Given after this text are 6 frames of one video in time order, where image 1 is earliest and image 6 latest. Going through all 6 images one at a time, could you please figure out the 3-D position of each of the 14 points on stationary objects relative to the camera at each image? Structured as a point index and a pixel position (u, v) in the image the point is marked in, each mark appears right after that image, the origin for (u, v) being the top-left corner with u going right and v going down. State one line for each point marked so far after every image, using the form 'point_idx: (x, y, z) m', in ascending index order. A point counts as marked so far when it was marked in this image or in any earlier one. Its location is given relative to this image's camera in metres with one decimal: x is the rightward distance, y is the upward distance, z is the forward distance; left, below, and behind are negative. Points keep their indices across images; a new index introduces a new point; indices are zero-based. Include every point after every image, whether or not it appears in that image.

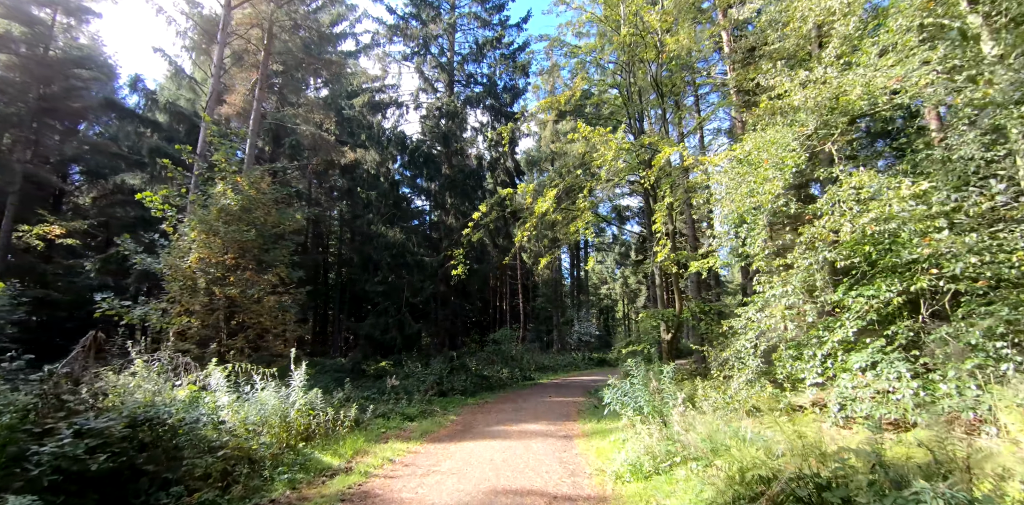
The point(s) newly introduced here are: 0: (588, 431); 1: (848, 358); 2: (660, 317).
0: (+1.2, -2.7, +7.4) m
1: (+4.2, -1.3, +6.1) m
2: (+3.6, -1.6, +11.9) m
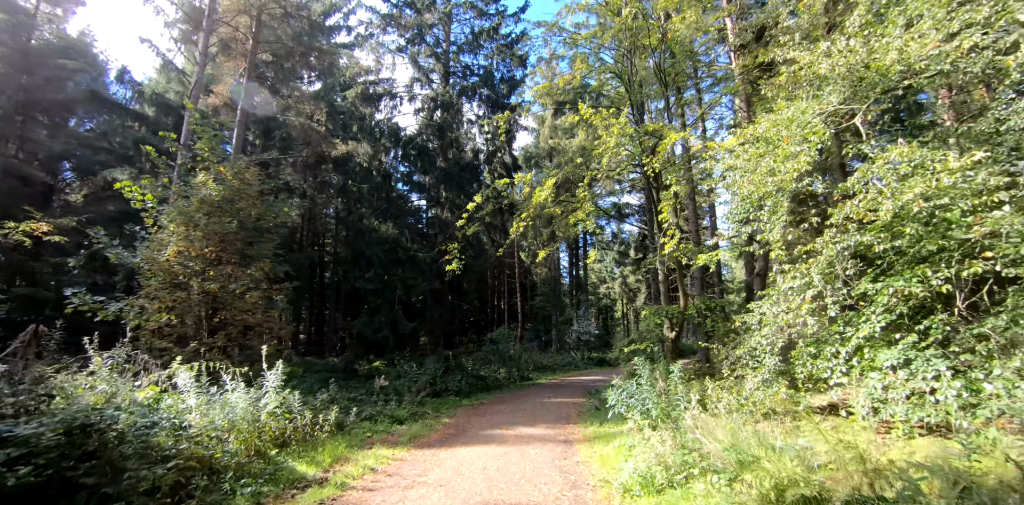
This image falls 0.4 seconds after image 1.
0: (+1.1, -2.6, +6.9) m
1: (+4.1, -1.2, +5.5) m
2: (+3.5, -1.4, +11.4) m
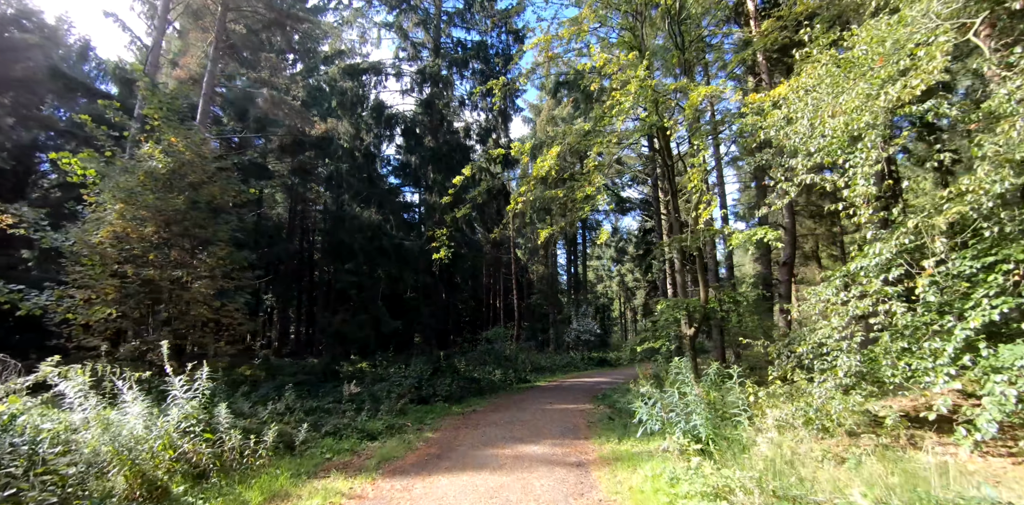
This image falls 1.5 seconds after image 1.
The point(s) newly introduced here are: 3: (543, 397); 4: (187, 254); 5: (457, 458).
0: (+1.1, -2.3, +5.4) m
1: (+4.1, -0.8, +4.1) m
2: (+3.4, -1.1, +9.9) m
3: (+0.7, -3.4, +11.7) m
4: (-6.0, 0.0, +9.1) m
5: (-0.7, -2.4, +5.8) m
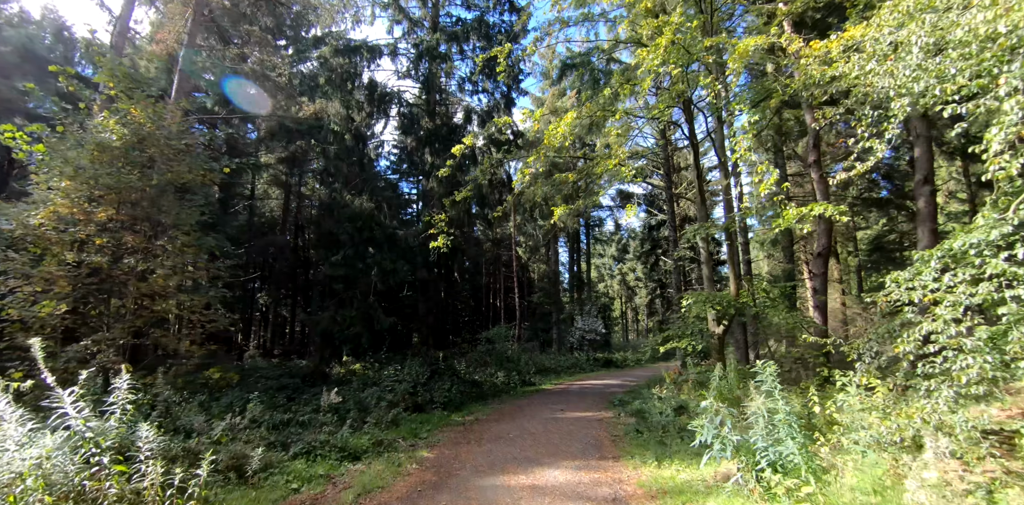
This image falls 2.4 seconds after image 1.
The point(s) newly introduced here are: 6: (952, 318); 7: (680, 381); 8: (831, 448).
0: (+1.2, -2.0, +4.3) m
1: (+4.2, -0.6, +3.0) m
2: (+3.6, -0.9, +8.8) m
3: (+0.9, -3.2, +10.6) m
4: (-5.9, +0.2, +7.9) m
5: (-0.5, -2.2, +4.7) m
6: (+3.7, -0.5, +4.1) m
7: (+2.9, -2.2, +8.4) m
8: (+2.8, -1.5, +4.1) m
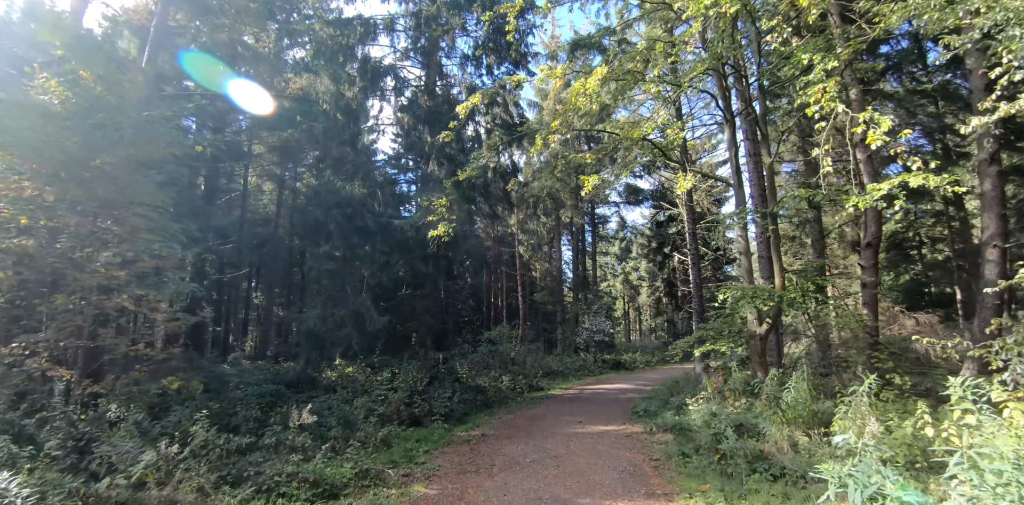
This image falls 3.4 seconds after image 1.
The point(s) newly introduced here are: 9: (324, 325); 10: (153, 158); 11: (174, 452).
0: (+1.4, -1.8, +3.1) m
1: (+4.4, -0.4, +1.8) m
2: (+3.7, -0.7, +7.6) m
3: (+1.0, -3.0, +9.4) m
4: (-5.7, +0.4, +6.7) m
5: (-0.3, -2.0, +3.5) m
6: (+3.9, -0.4, +2.9) m
7: (+3.0, -2.0, +7.2) m
8: (+2.9, -1.3, +2.9) m
9: (-4.4, -1.7, +11.4) m
10: (-5.4, +1.4, +7.5) m
11: (-2.9, -1.6, +4.3) m
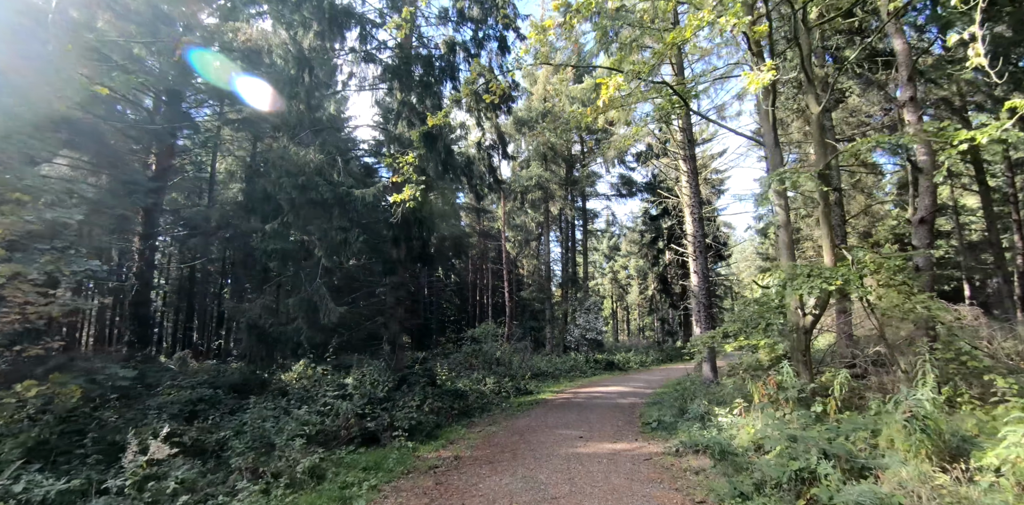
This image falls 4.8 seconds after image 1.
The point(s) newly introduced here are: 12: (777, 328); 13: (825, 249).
0: (+1.3, -1.5, +1.5) m
1: (+4.4, -0.1, +0.2) m
2: (+3.6, -0.4, +6.0) m
3: (+0.8, -2.7, +7.7) m
4: (-5.8, +0.8, +4.9) m
5: (-0.4, -1.6, +1.8) m
6: (+3.8, 0.0, +1.4) m
7: (+2.9, -1.6, +5.6) m
8: (+2.9, -1.0, +1.3) m
9: (-4.7, -1.3, +9.6) m
10: (-5.6, +1.8, +5.7) m
11: (-3.0, -1.2, +2.6) m
12: (+3.7, -1.1, +7.0) m
13: (+4.2, 0.0, +6.7) m
